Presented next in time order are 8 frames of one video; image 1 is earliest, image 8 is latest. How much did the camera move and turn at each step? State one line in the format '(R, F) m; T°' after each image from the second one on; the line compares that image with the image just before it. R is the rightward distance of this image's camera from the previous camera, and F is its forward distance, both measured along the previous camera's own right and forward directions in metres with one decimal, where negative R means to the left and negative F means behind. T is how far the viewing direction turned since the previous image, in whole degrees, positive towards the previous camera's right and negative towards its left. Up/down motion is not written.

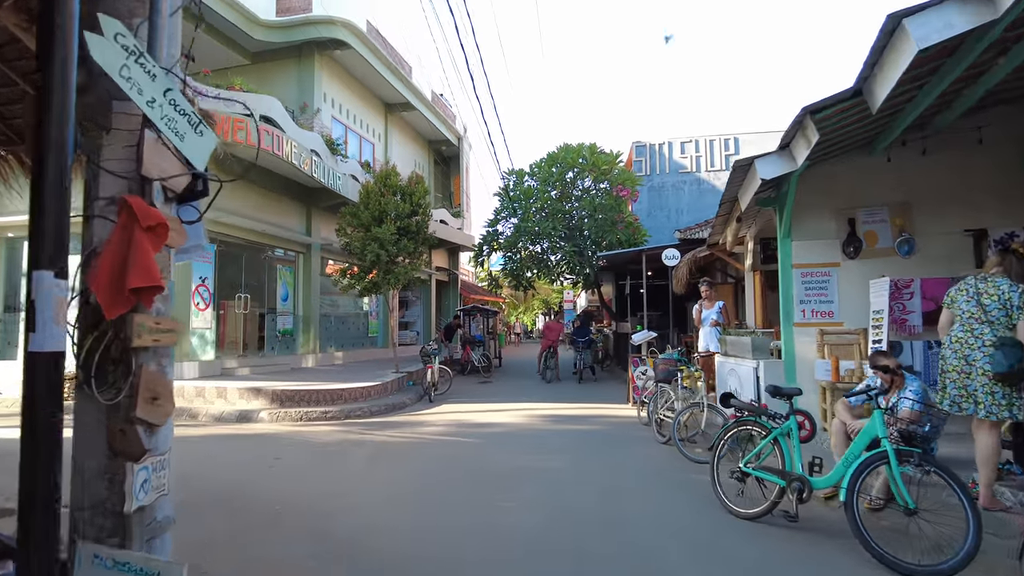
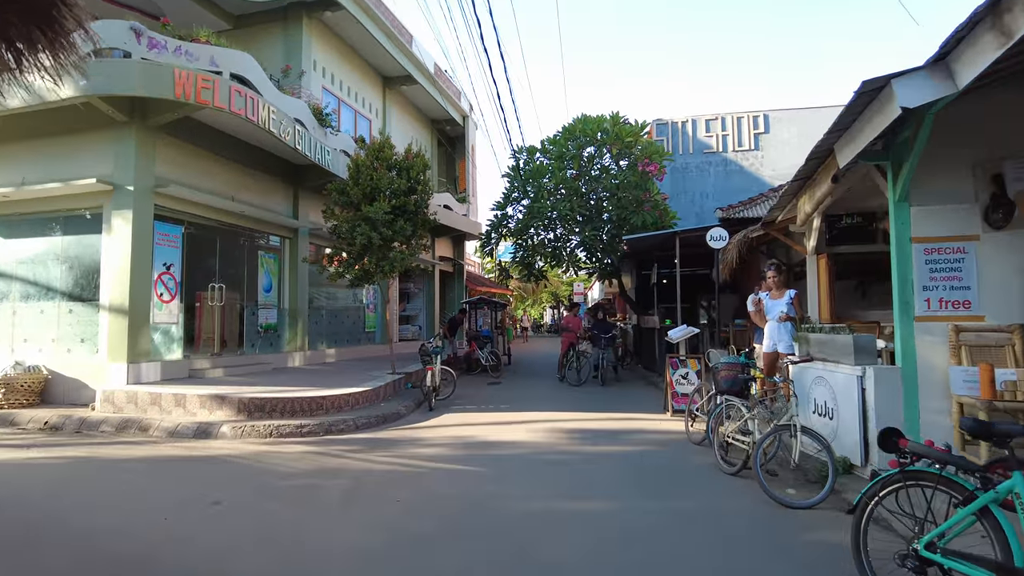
(-0.1, +1.9) m; 0°
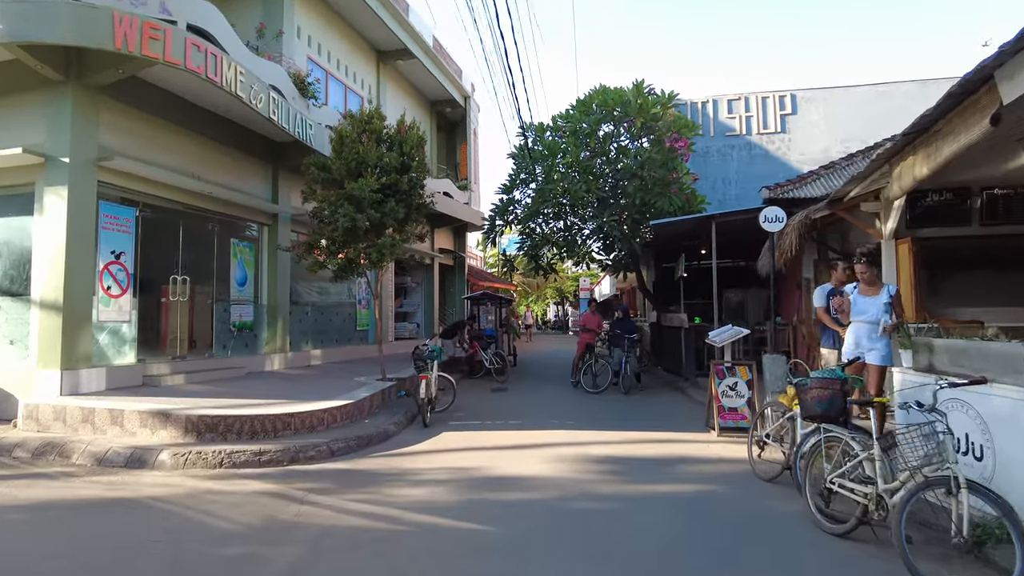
(-0.1, +1.8) m; 0°
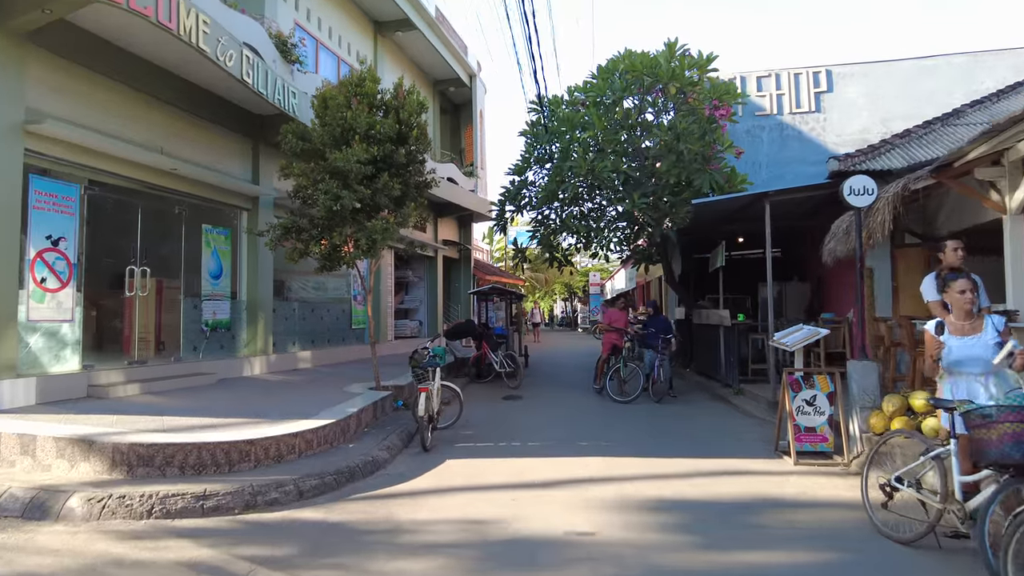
(-0.2, +1.7) m; 0°
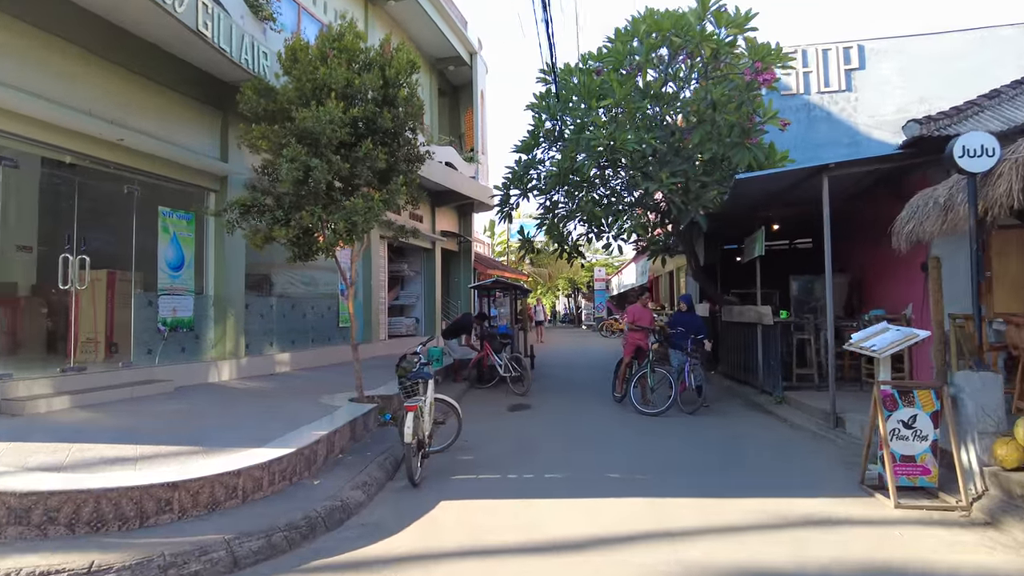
(-0.1, +1.5) m; 0°
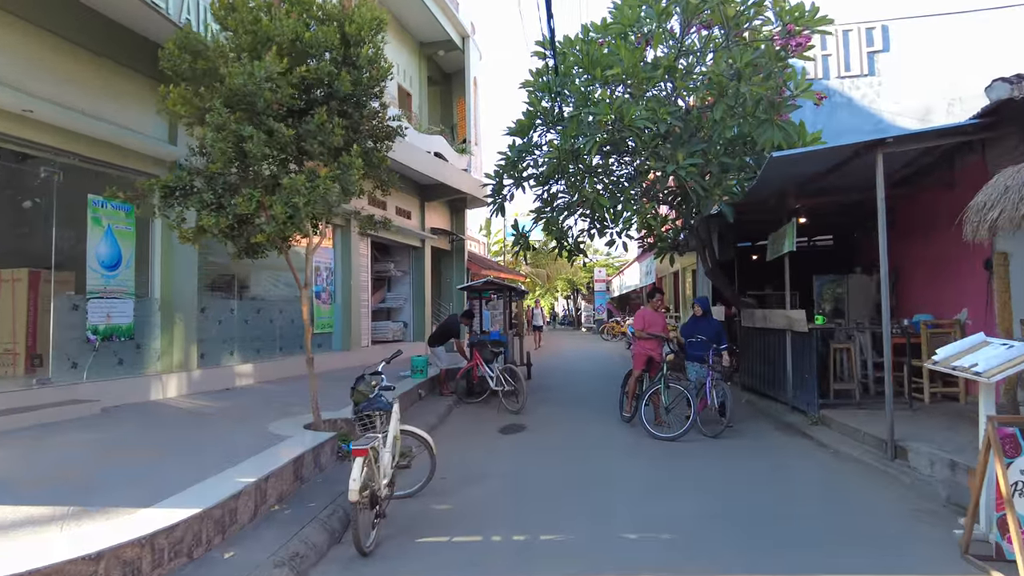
(+0.1, +1.4) m; 0°
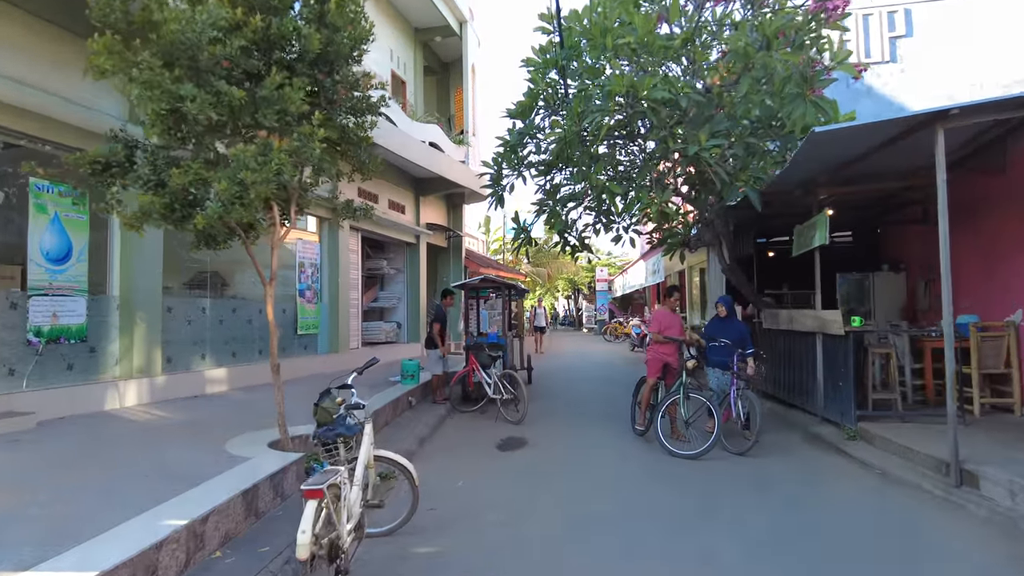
(0.0, +0.9) m; 0°
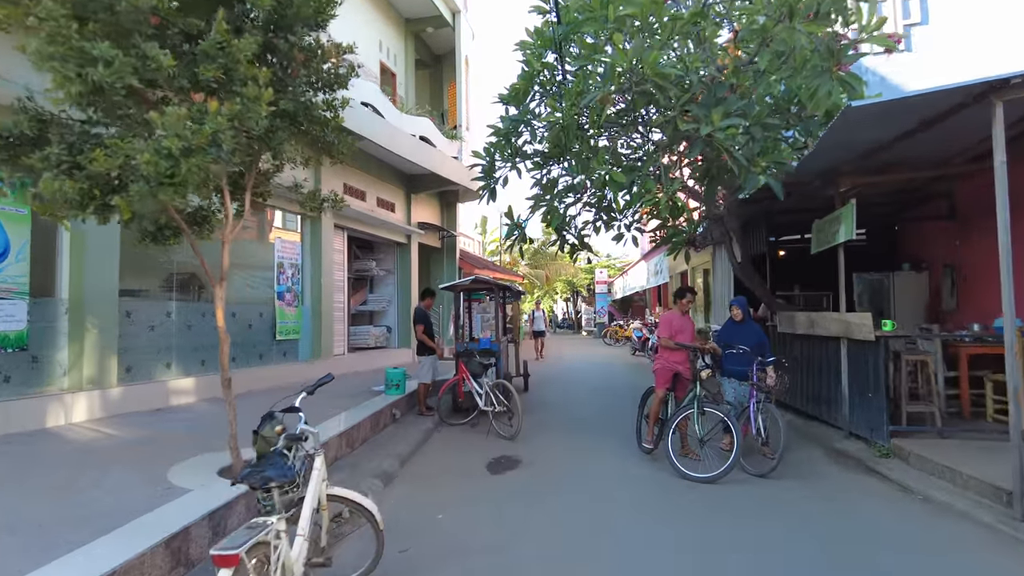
(+0.1, +0.8) m; 0°
